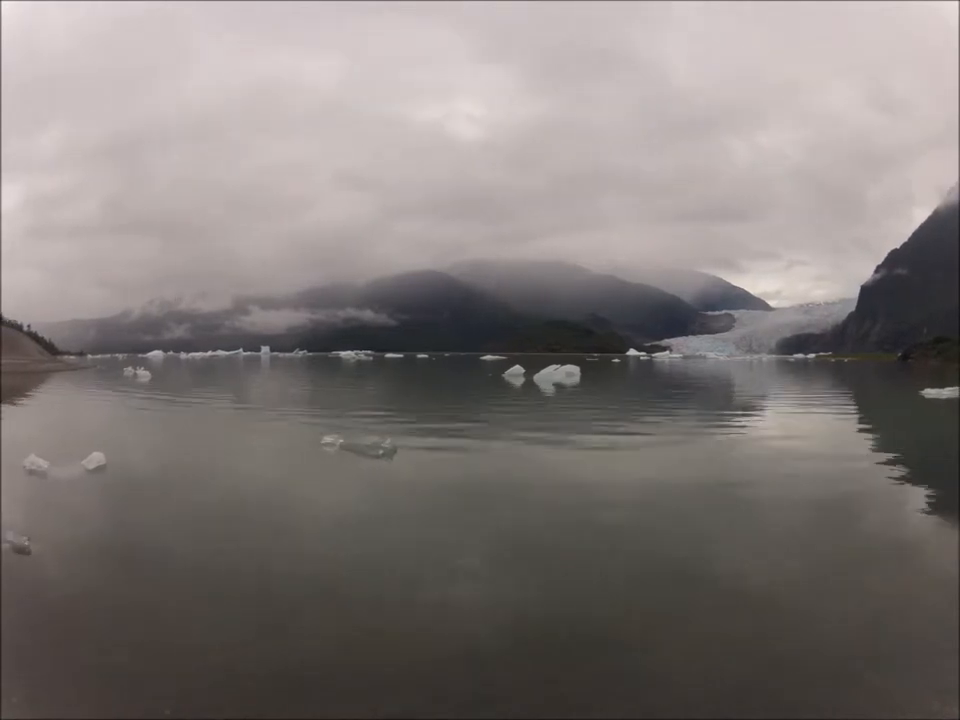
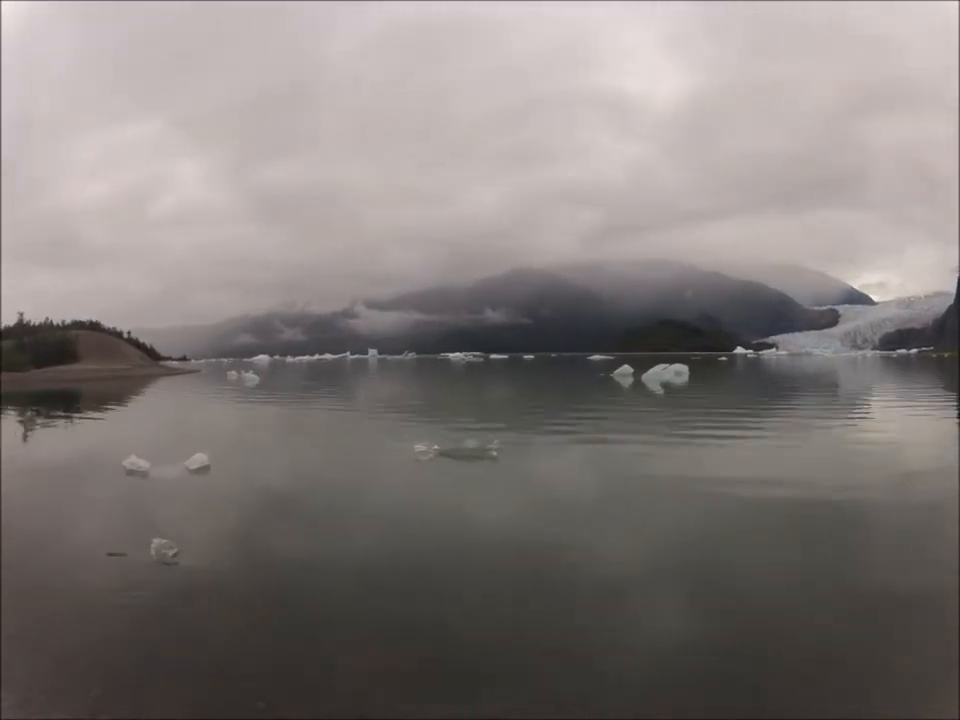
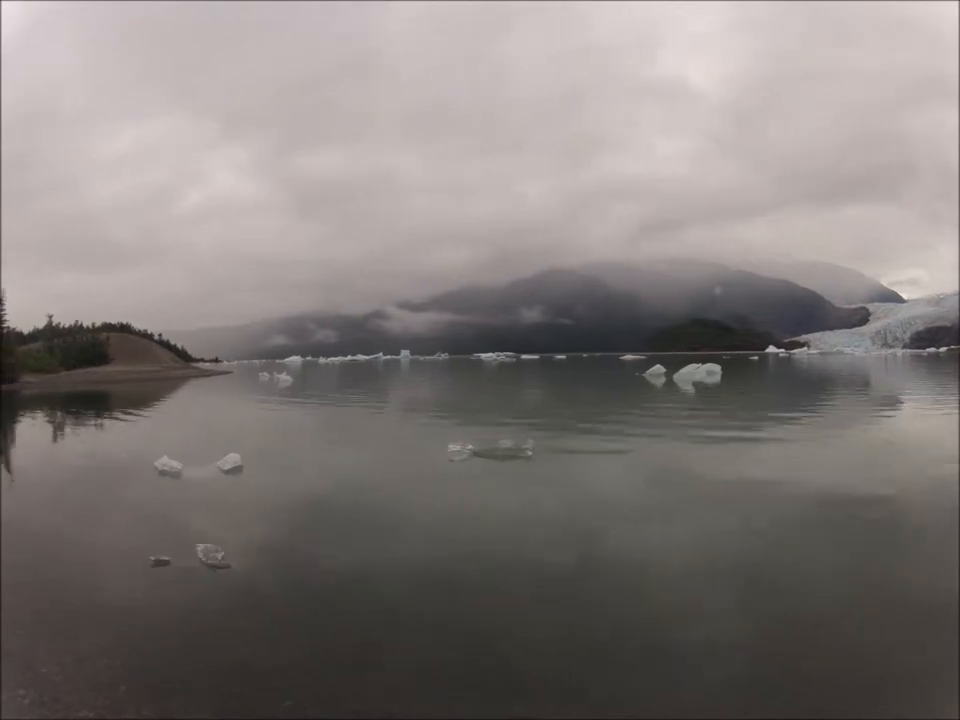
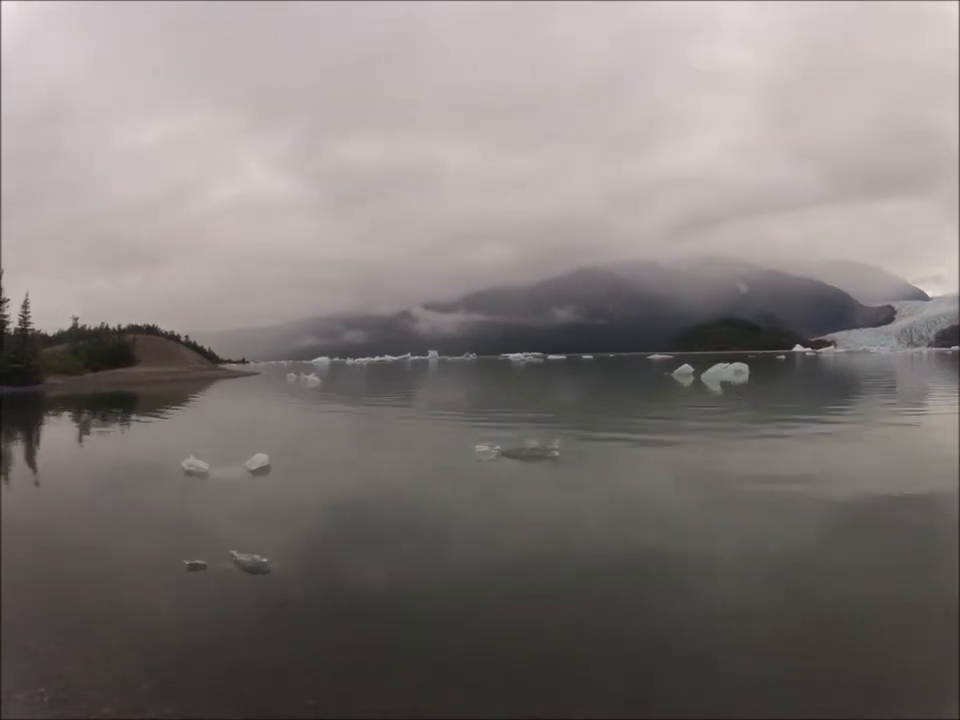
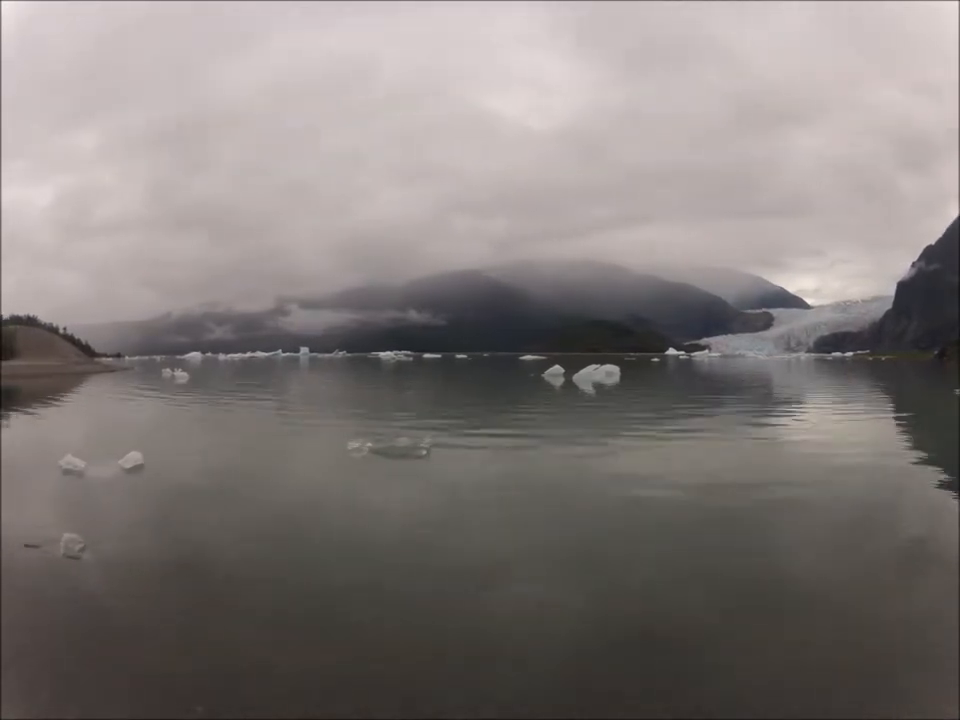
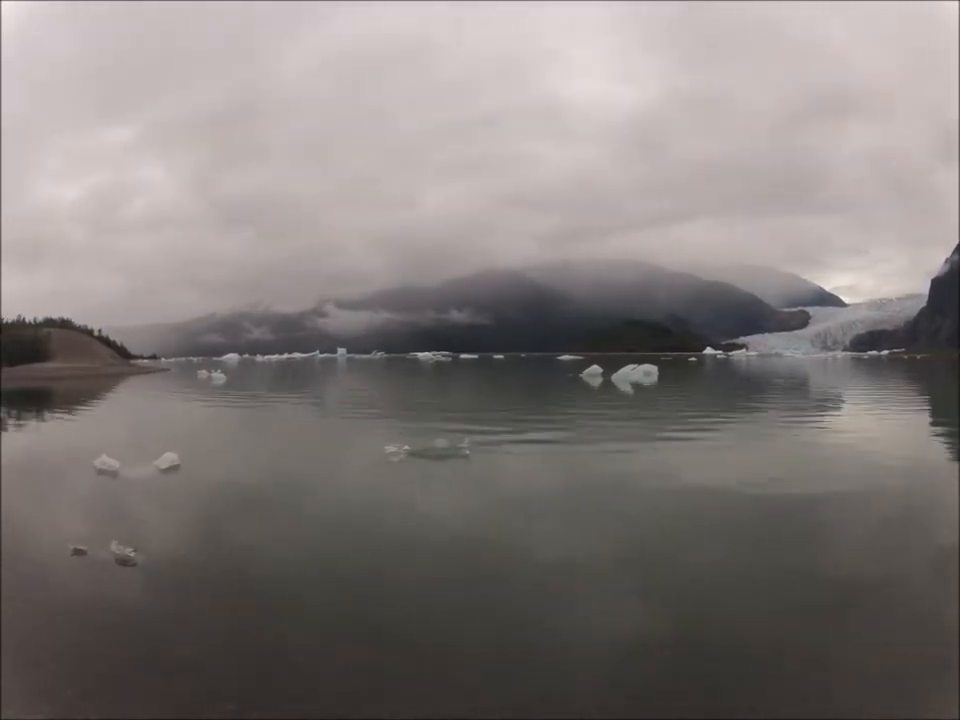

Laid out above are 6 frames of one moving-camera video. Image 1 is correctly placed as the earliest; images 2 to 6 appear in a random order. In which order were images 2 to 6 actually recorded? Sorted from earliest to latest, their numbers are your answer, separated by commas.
5, 6, 2, 3, 4
